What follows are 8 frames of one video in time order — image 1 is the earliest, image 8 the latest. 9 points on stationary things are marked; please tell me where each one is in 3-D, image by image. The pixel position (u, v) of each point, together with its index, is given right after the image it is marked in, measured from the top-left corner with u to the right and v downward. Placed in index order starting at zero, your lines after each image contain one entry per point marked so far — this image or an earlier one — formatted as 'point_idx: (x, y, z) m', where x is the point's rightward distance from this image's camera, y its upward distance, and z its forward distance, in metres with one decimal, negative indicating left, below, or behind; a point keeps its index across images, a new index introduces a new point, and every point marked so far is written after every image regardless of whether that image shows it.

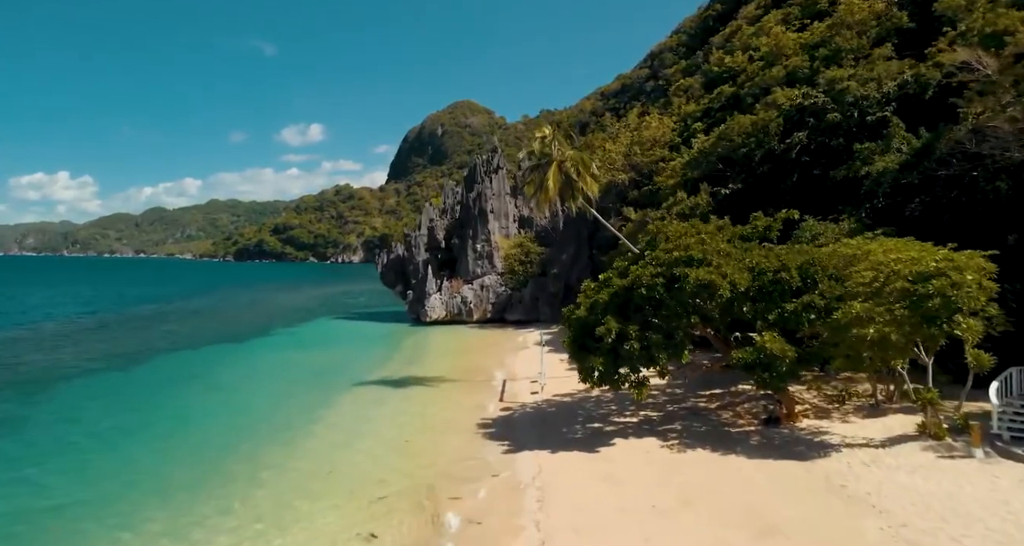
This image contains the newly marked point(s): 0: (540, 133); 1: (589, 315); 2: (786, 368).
0: (+1.0, +4.9, +19.3) m
1: (+1.9, -1.0, +13.1) m
2: (+5.6, -1.9, +11.0) m
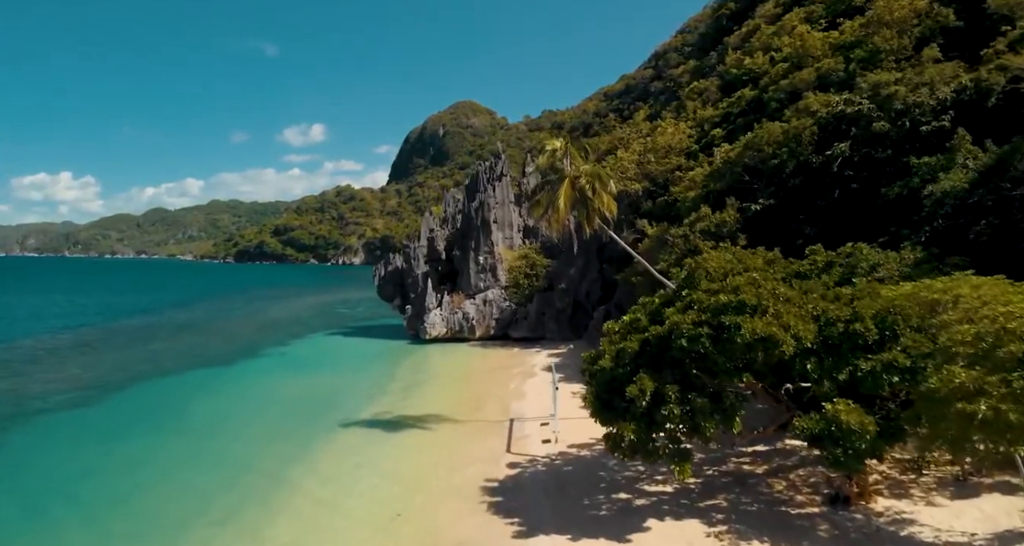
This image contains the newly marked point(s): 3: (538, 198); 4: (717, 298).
0: (+1.2, +4.0, +17.2) m
1: (+2.1, -1.9, +11.0) m
2: (+5.8, -2.8, +8.9) m
3: (+0.9, +2.4, +17.7) m
4: (+3.9, -0.5, +10.3) m
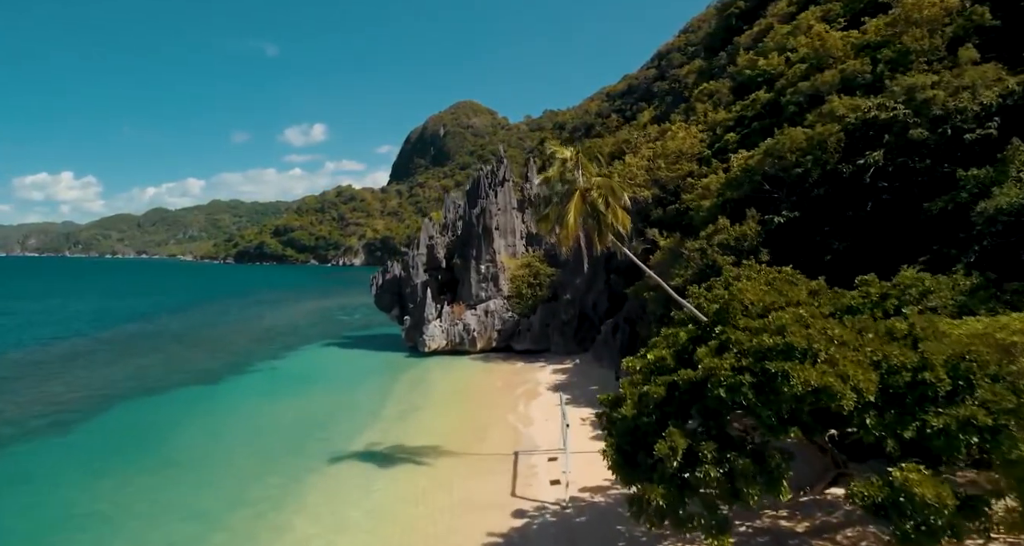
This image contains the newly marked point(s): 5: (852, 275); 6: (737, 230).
0: (+1.4, +3.4, +15.8) m
1: (+2.2, -2.5, +9.6) m
2: (+5.9, -3.4, +7.4) m
3: (+1.1, +1.8, +16.3) m
4: (+4.0, -1.1, +8.8) m
5: (+10.4, -0.1, +16.4) m
6: (+8.0, +1.5, +19.2) m
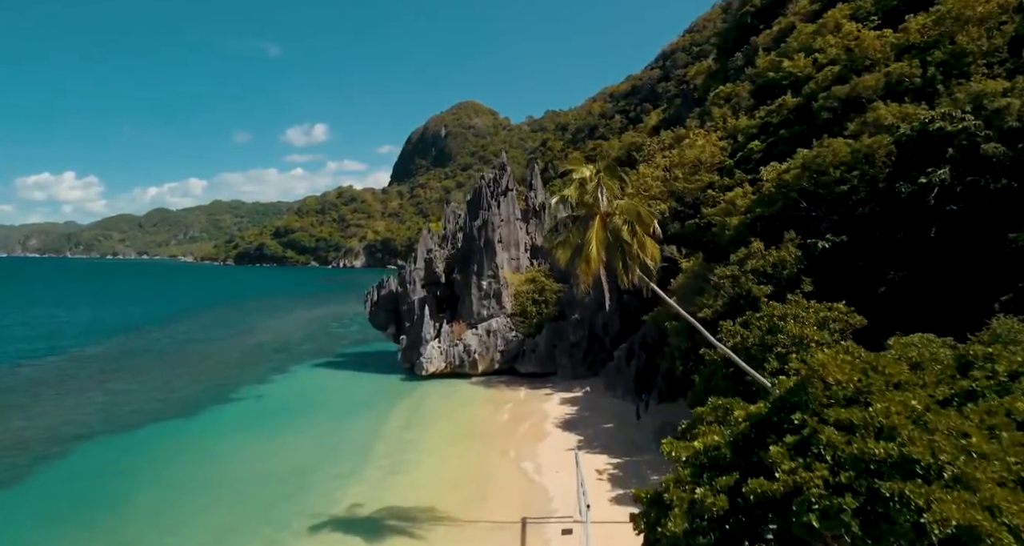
0: (+1.6, +2.5, +13.5) m
1: (+2.4, -3.5, +7.3) m
2: (+6.1, -4.4, +5.2) m
3: (+1.3, +0.8, +14.0) m
4: (+4.2, -2.0, +6.5) m
5: (+10.5, -1.1, +14.1) m
6: (+8.2, +0.5, +16.9) m
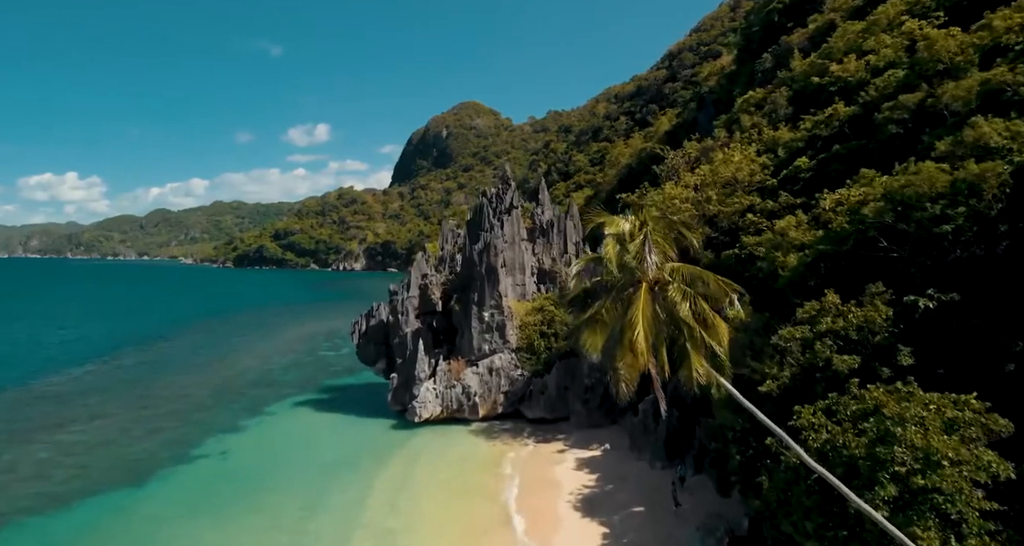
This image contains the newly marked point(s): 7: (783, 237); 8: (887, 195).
0: (+1.8, +0.9, +9.8) m
1: (+2.6, -5.1, +3.6) m
2: (+6.3, -6.0, +1.4) m
3: (+1.5, -0.7, +10.3) m
4: (+4.4, -3.6, +2.8) m
5: (+10.8, -2.7, +10.4) m
6: (+8.4, -1.0, +13.2) m
7: (+9.3, +1.3, +18.7) m
8: (+10.5, +2.2, +15.2) m
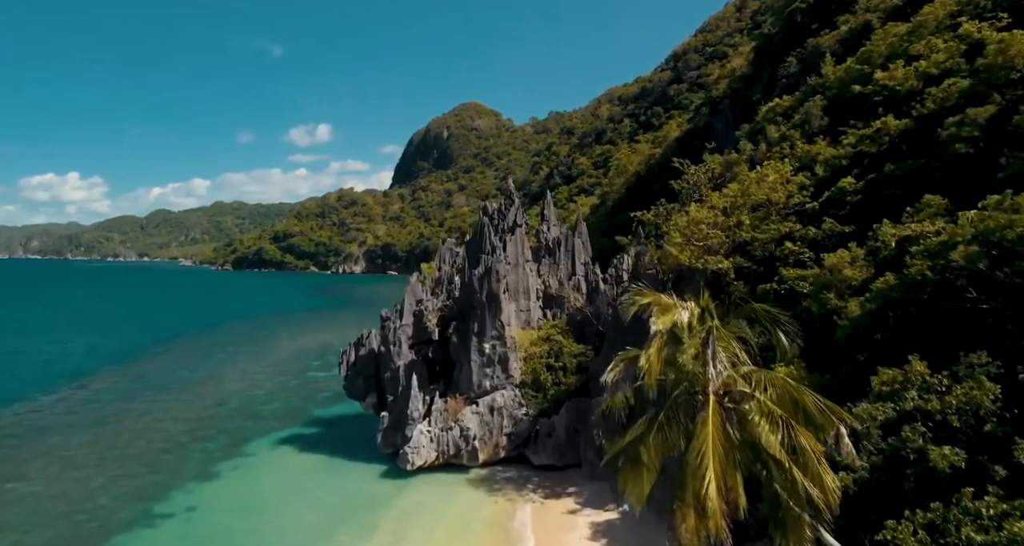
0: (+2.0, -0.4, +7.1) m
1: (+2.8, -6.4, +0.8) m
2: (+6.4, -7.3, -1.3) m
3: (+1.7, -2.0, +7.6) m
4: (+4.5, -4.9, +0.1) m
5: (+10.9, -4.0, +7.6) m
6: (+8.6, -2.3, +10.4) m
7: (+9.5, 0.0, +15.9) m
8: (+10.6, +0.9, +12.4) m
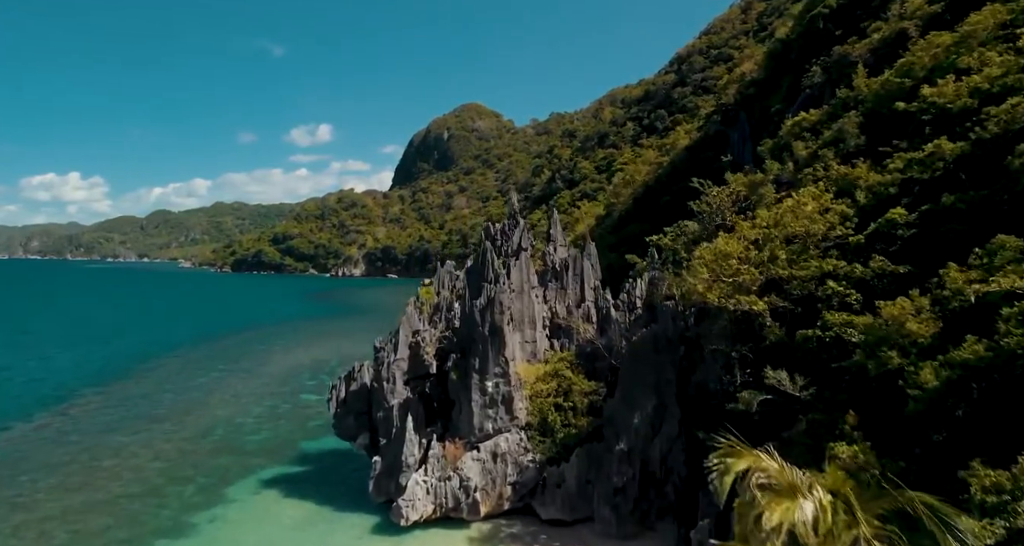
0: (+2.2, -1.7, +4.8) m
1: (+3.0, -7.7, -1.4) m
2: (+6.6, -8.6, -3.6) m
3: (+1.9, -3.4, +5.3) m
4: (+4.7, -6.3, -2.2) m
5: (+11.1, -5.3, +5.4) m
6: (+8.8, -3.7, +8.2) m
7: (+9.7, -1.4, +13.7) m
8: (+10.8, -0.5, +10.2) m
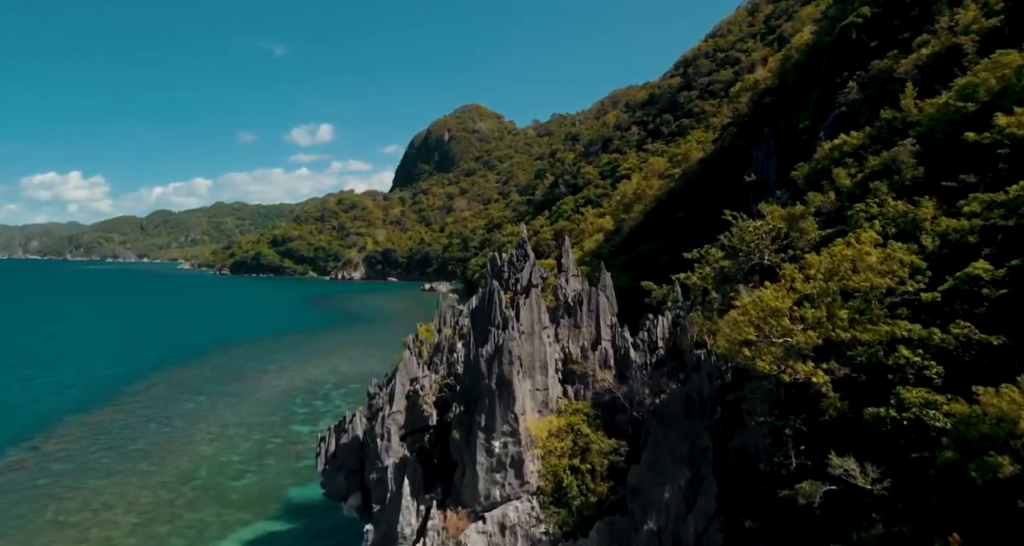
0: (+2.6, -3.5, +2.2) m
1: (+3.3, -9.5, -4.0) m
2: (+7.0, -10.4, -6.2) m
3: (+2.3, -5.1, +2.7) m
4: (+5.1, -8.0, -4.8) m
5: (+11.5, -7.1, +2.7) m
6: (+9.2, -5.5, +5.6) m
7: (+10.1, -3.2, +11.1) m
8: (+11.2, -2.3, +7.6) m
